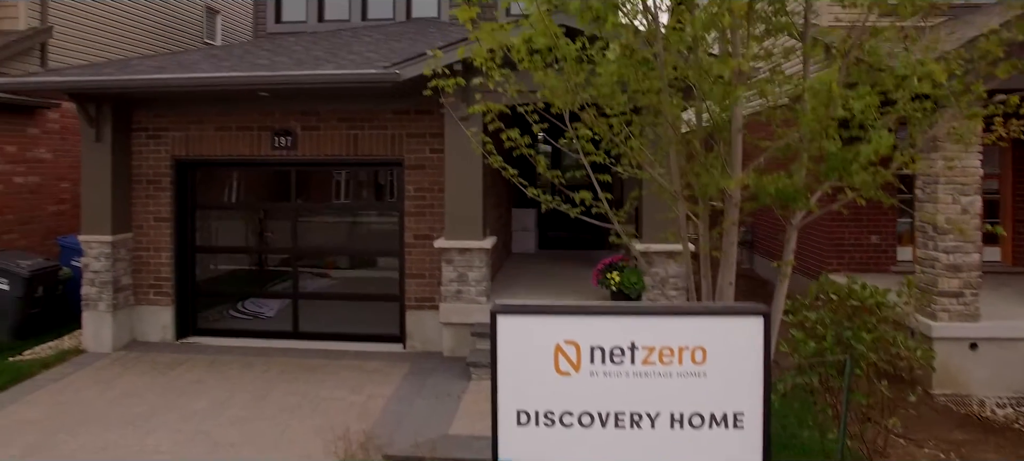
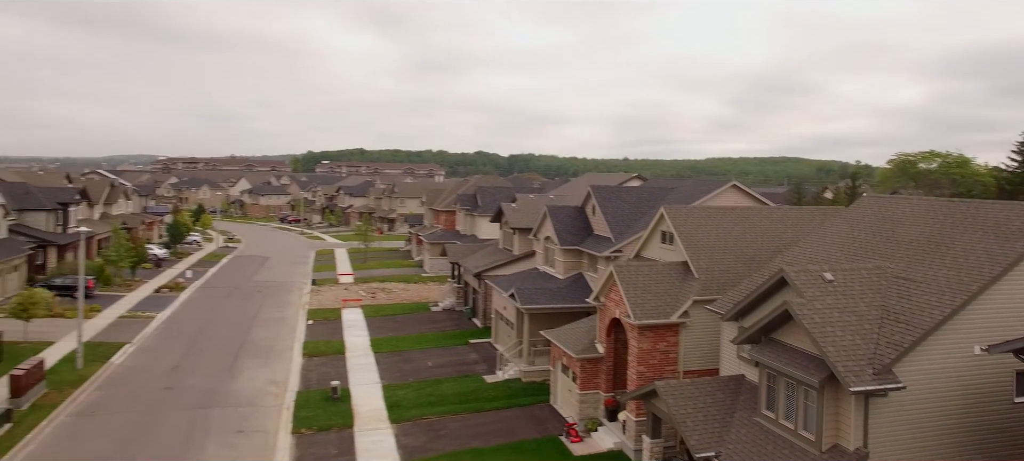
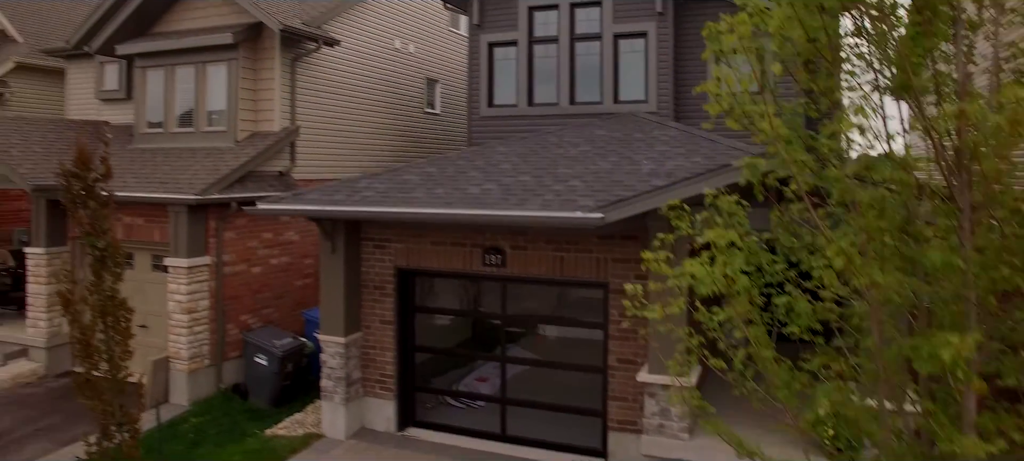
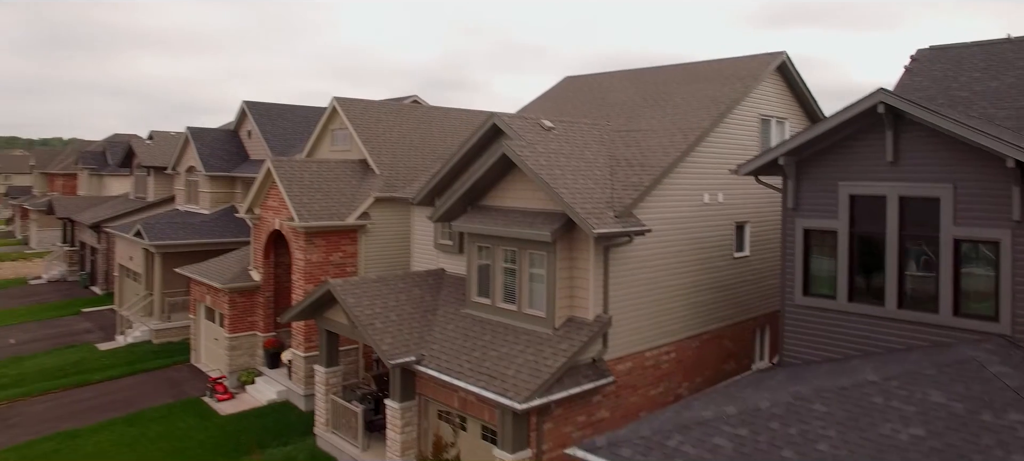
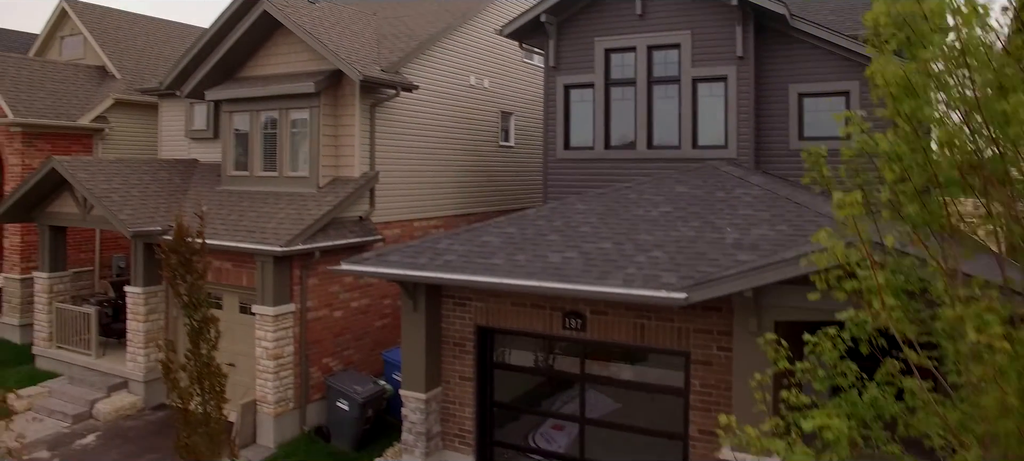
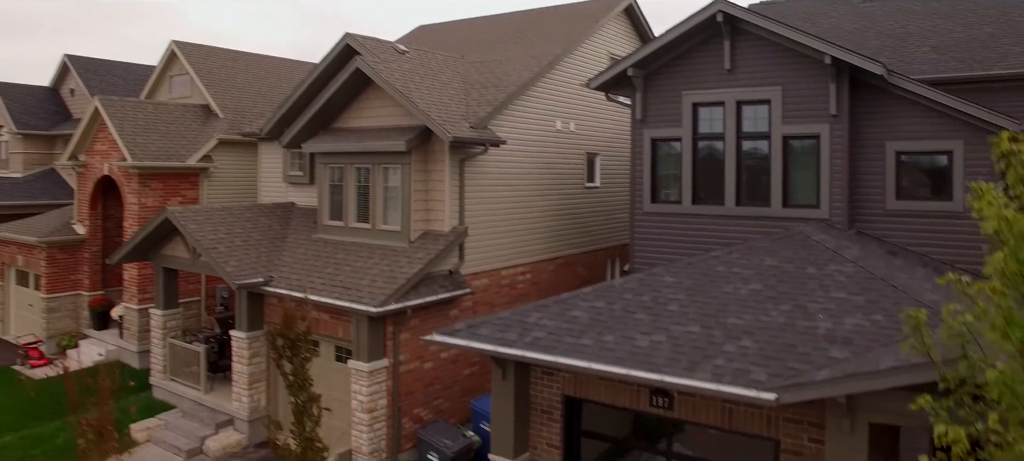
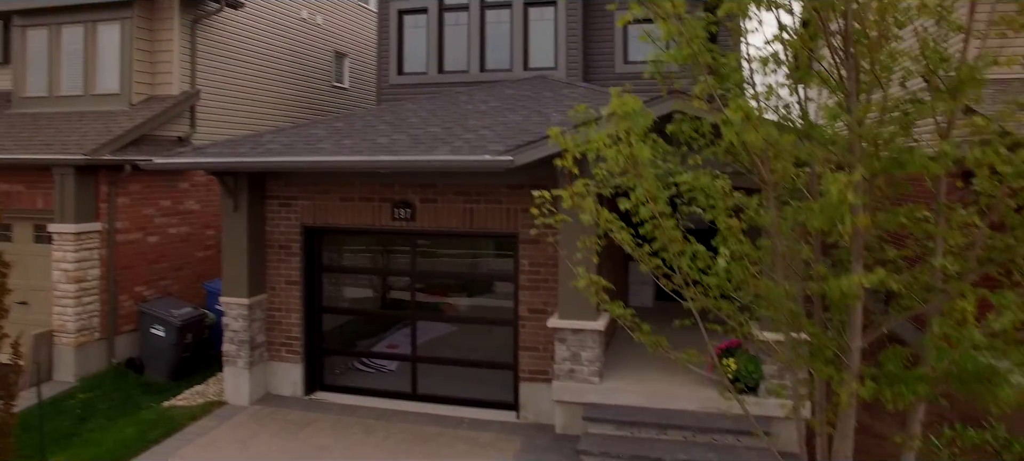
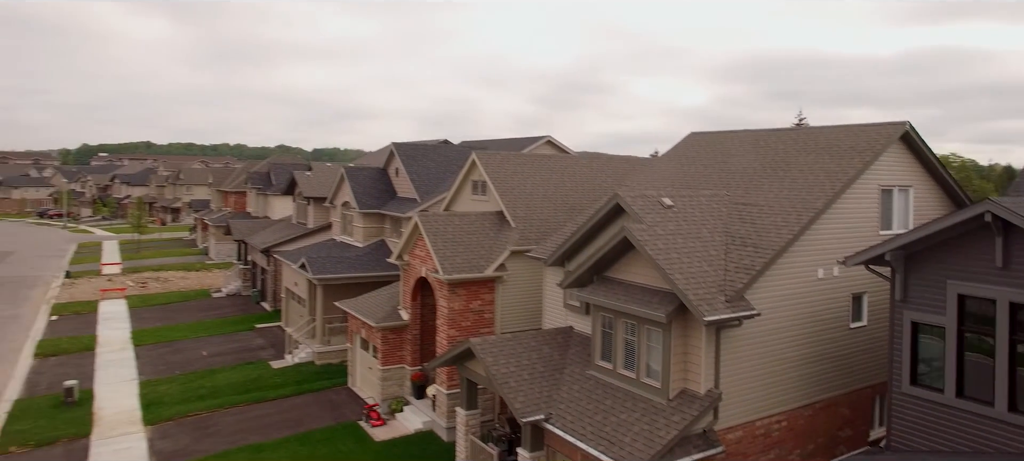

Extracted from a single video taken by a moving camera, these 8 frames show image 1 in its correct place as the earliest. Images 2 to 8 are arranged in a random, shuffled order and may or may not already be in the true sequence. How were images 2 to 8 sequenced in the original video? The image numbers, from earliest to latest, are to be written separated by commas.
7, 3, 5, 6, 4, 8, 2
